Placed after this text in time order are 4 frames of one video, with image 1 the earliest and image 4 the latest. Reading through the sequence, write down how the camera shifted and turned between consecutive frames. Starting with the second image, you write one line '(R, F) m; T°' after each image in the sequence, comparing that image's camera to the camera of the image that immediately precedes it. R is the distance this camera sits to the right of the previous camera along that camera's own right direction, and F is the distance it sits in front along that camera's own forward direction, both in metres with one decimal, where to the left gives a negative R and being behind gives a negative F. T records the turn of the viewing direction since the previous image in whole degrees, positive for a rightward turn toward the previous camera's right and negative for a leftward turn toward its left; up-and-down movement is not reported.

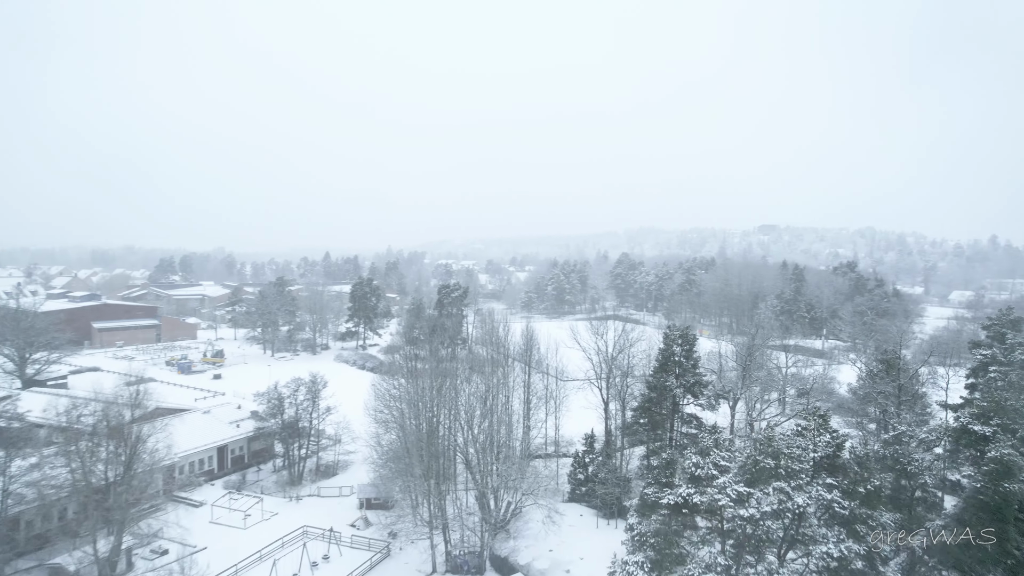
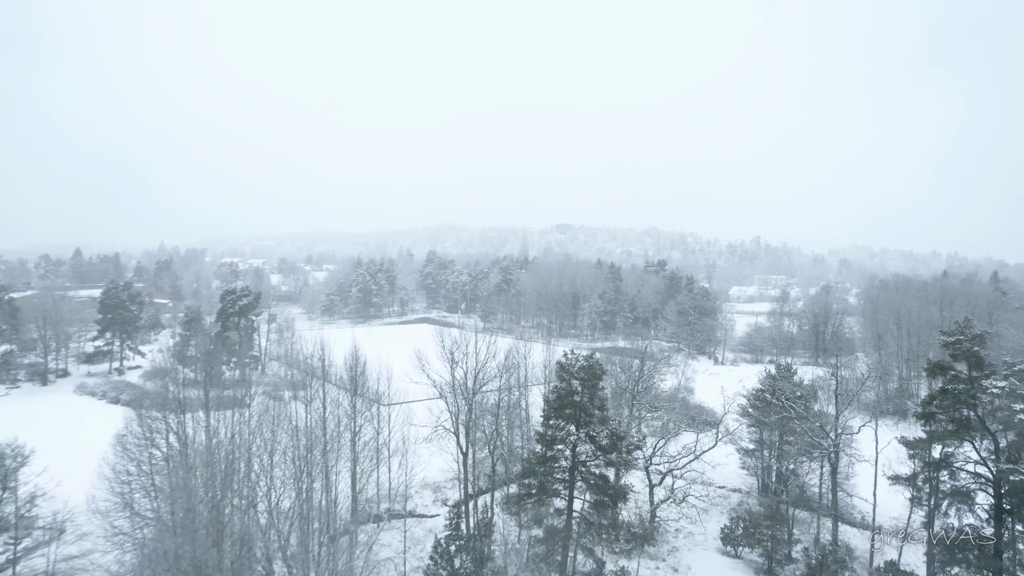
(-0.4, +4.9) m; +16°
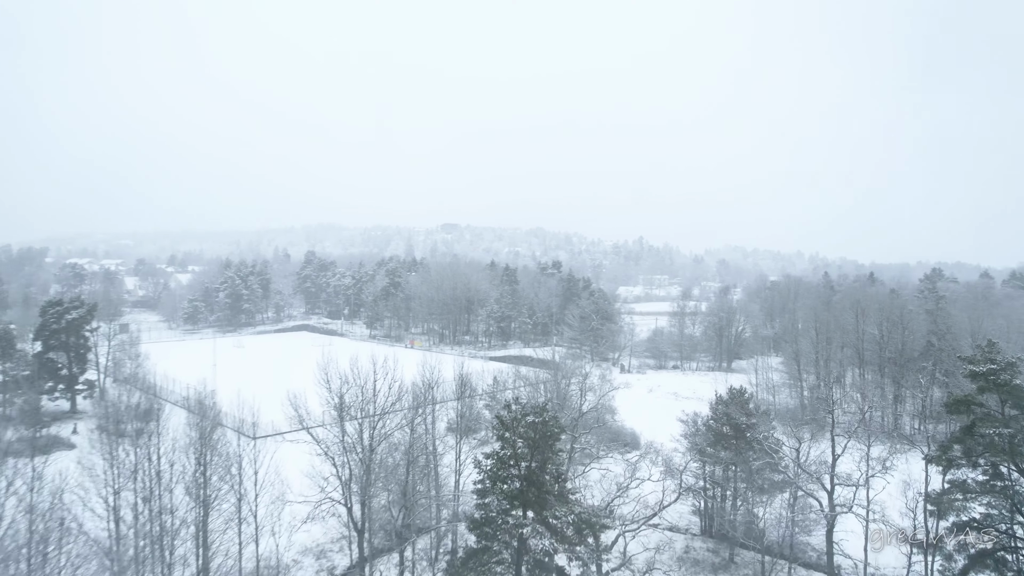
(-0.4, +3.2) m; +9°
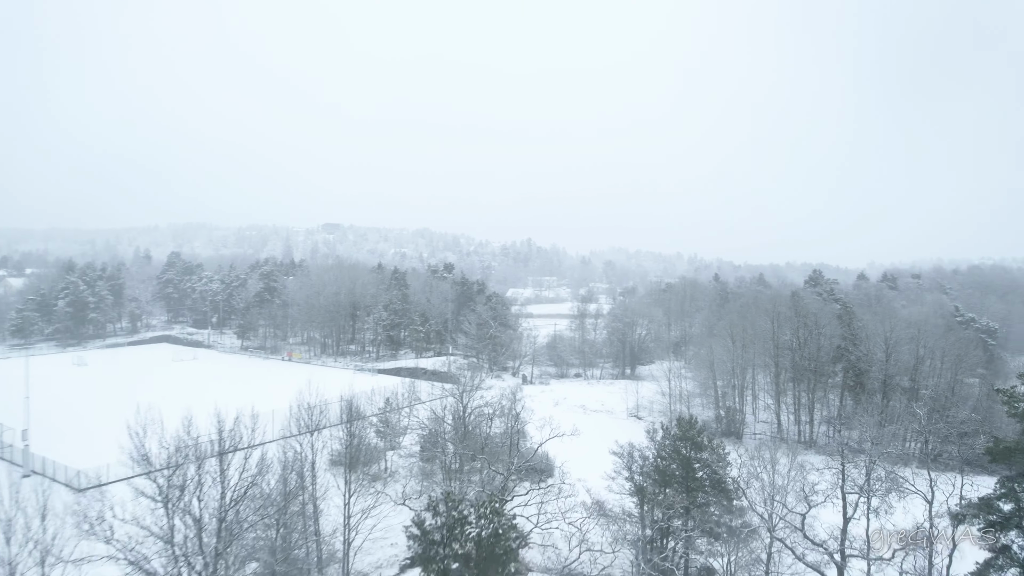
(-0.3, +2.8) m; +9°
